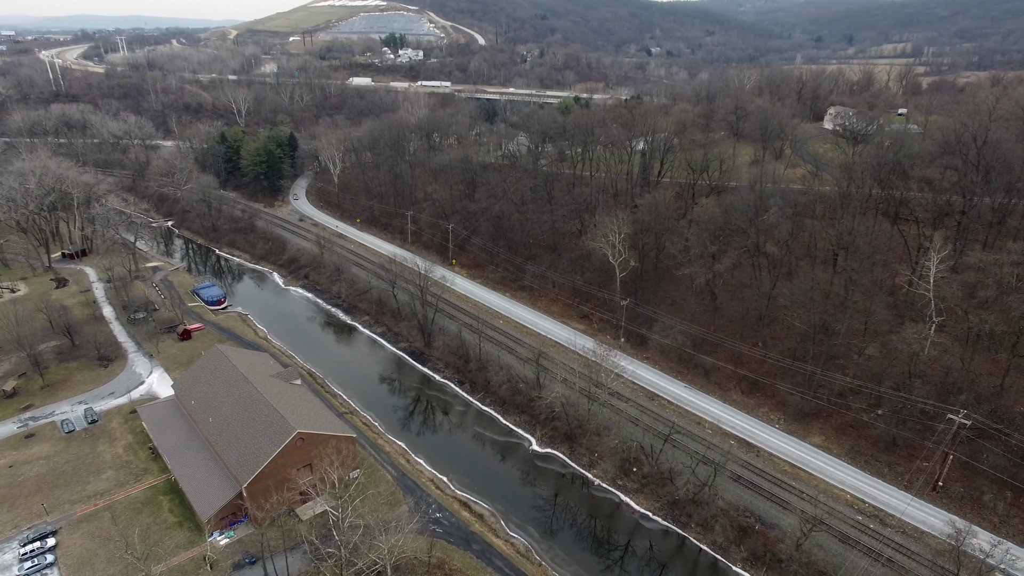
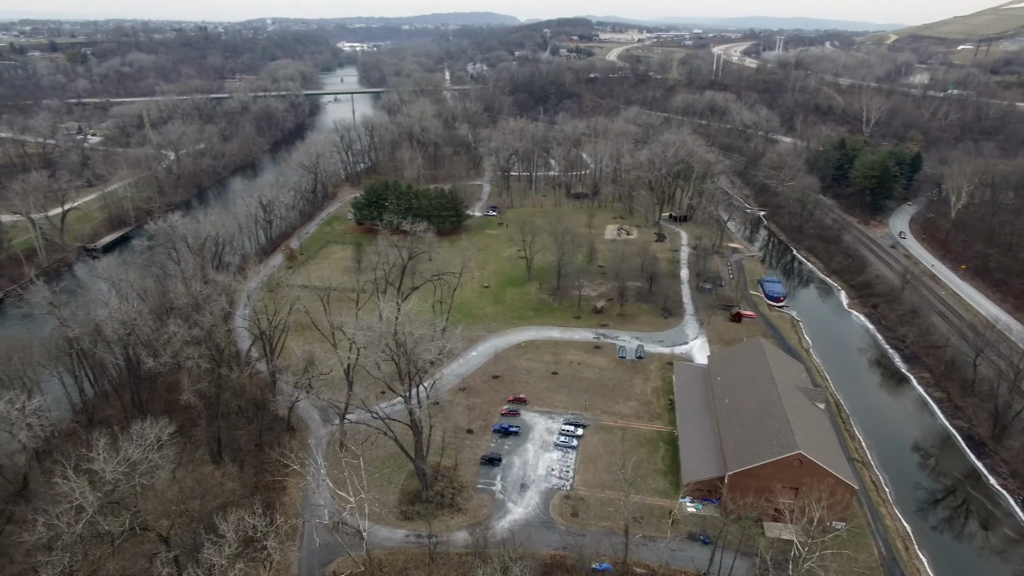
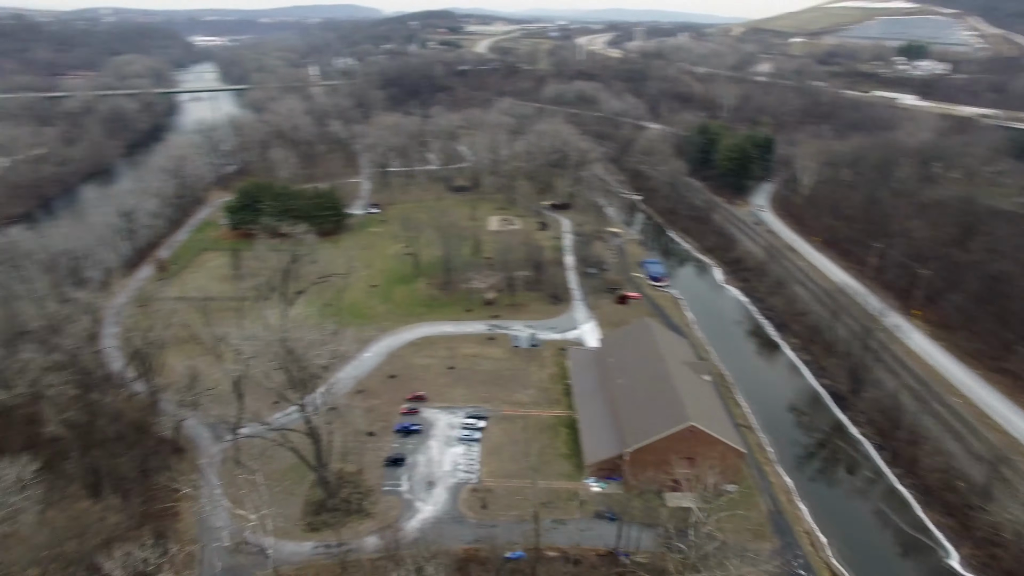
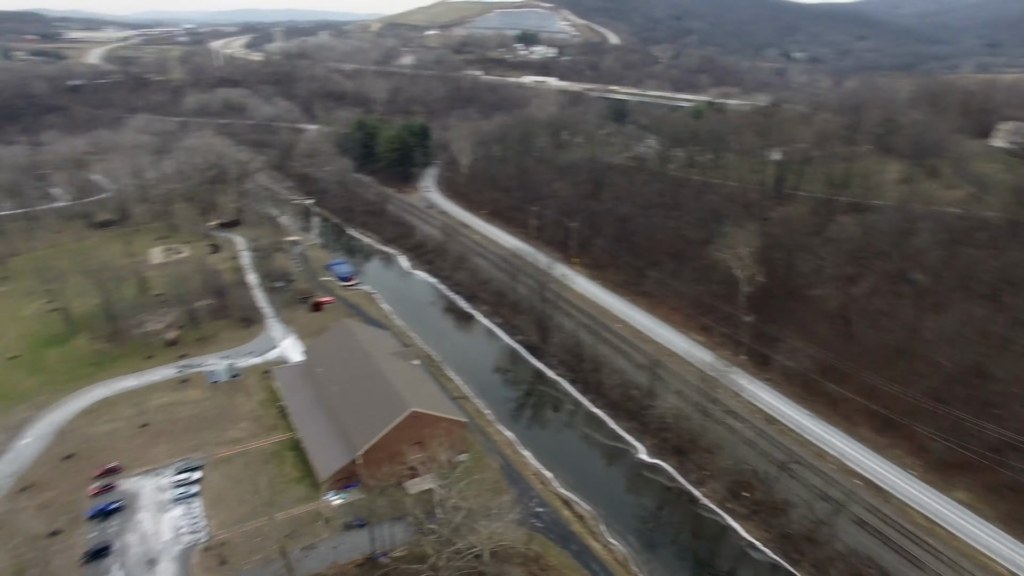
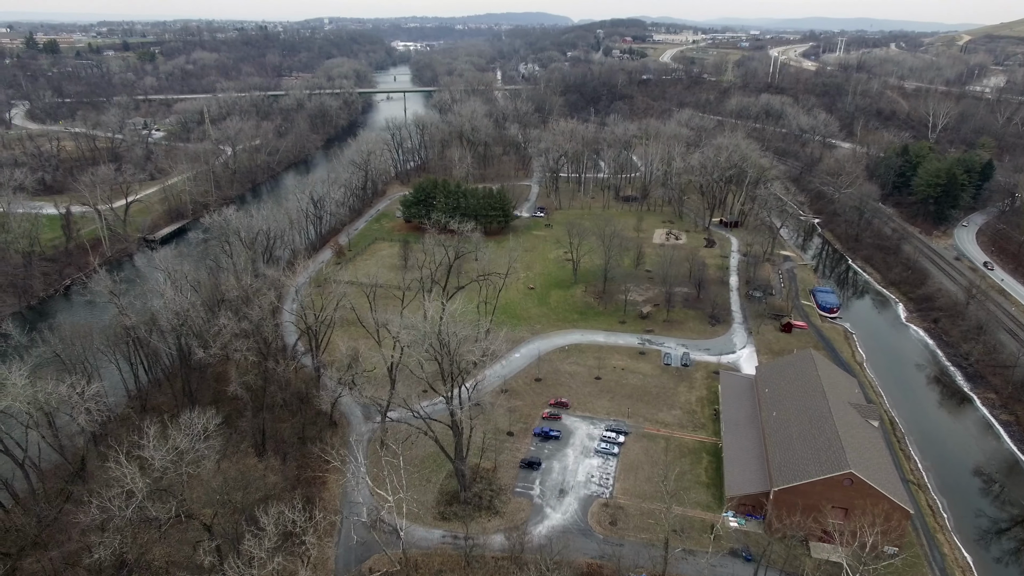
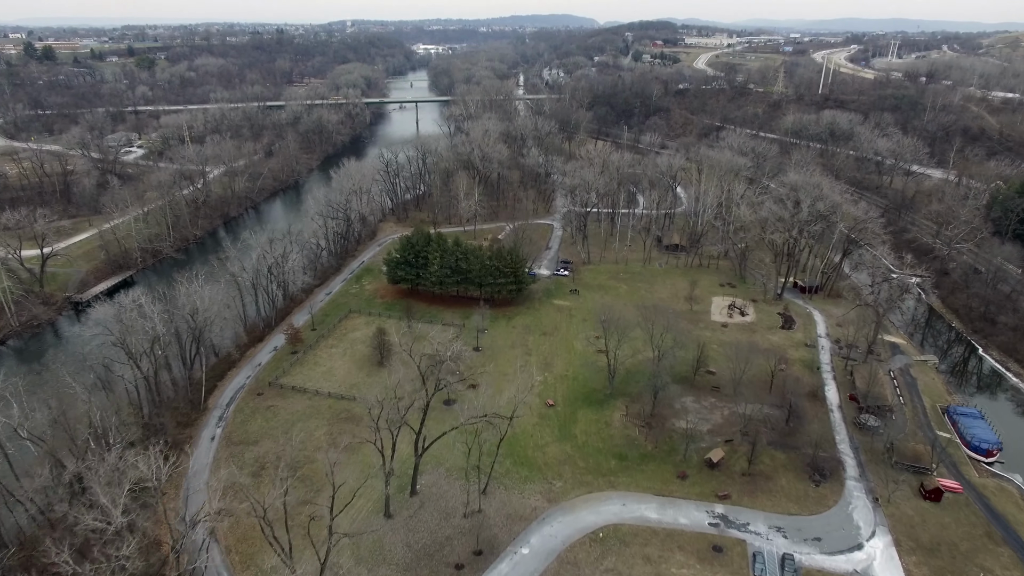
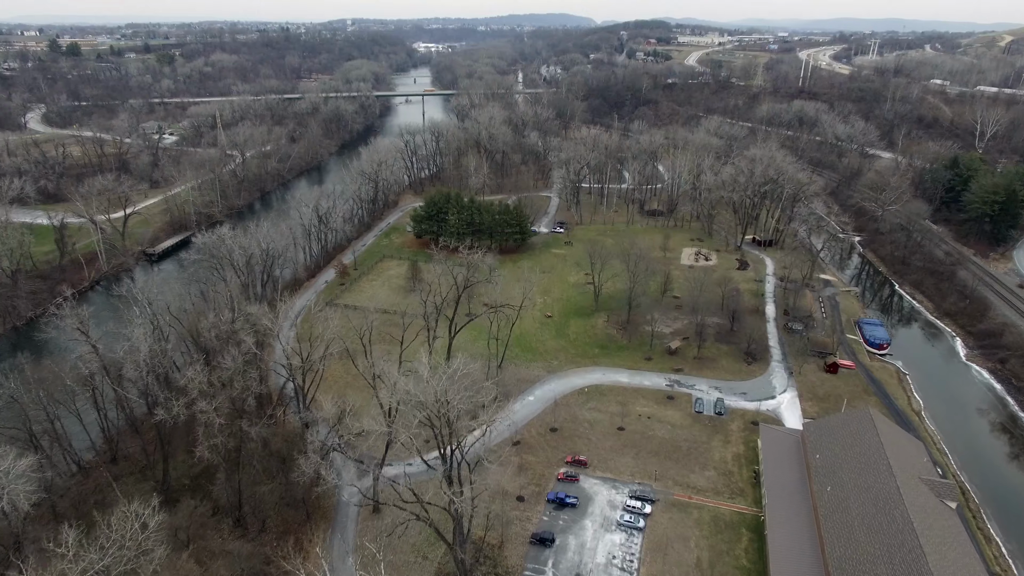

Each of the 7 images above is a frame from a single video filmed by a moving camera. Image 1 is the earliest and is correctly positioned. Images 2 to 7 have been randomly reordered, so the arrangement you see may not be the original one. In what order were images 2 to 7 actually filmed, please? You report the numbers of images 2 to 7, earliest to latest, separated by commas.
4, 3, 2, 5, 7, 6
